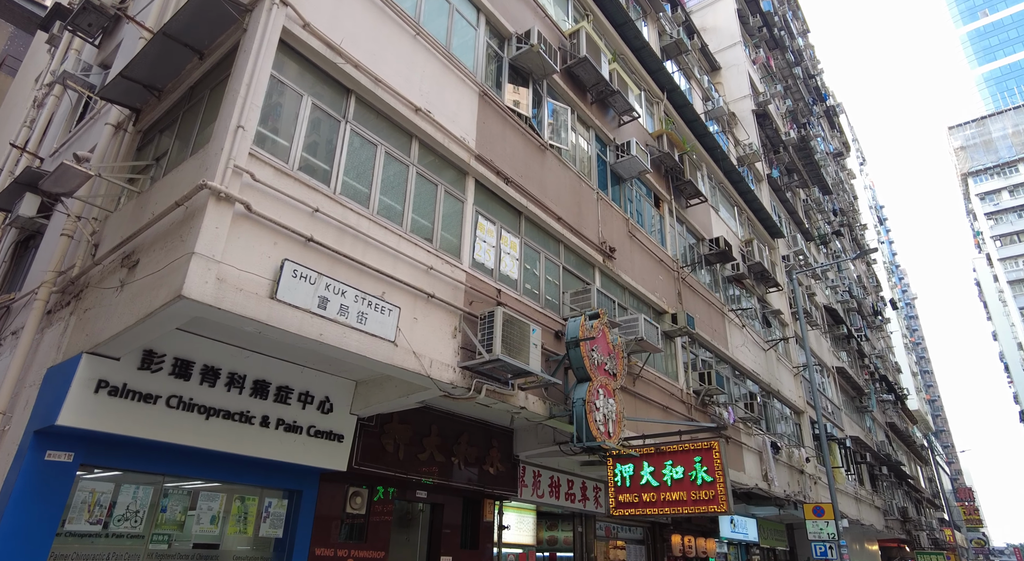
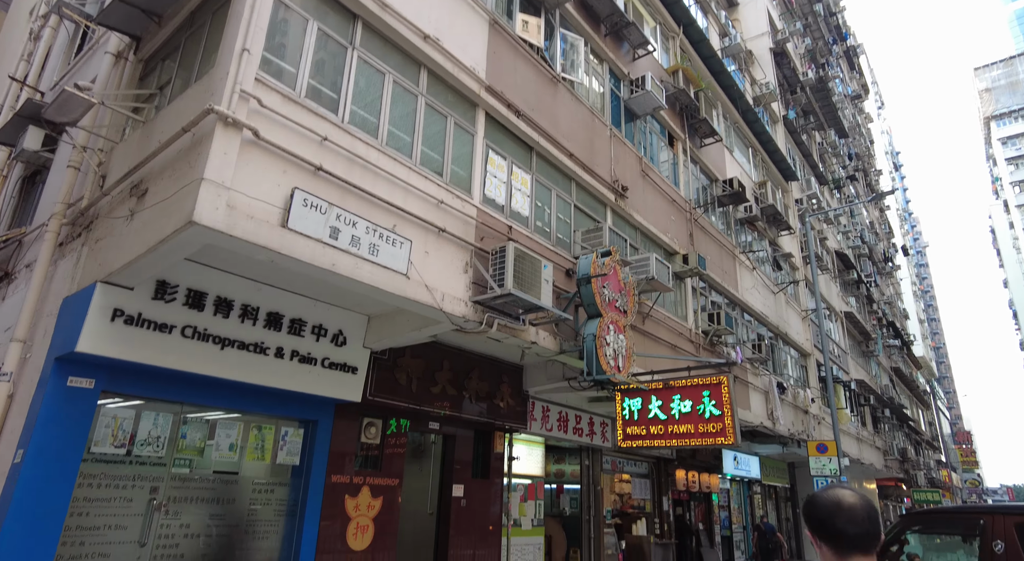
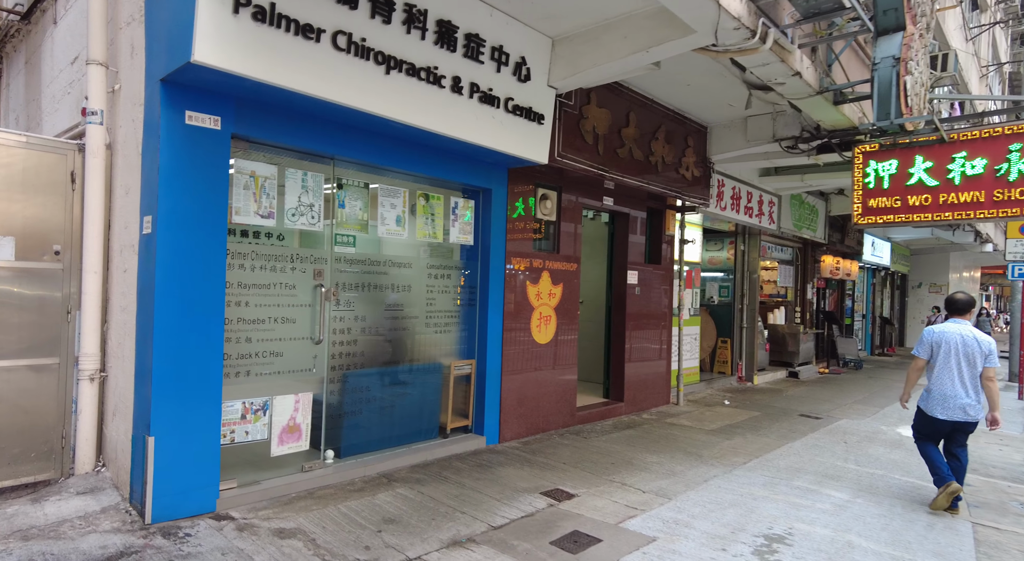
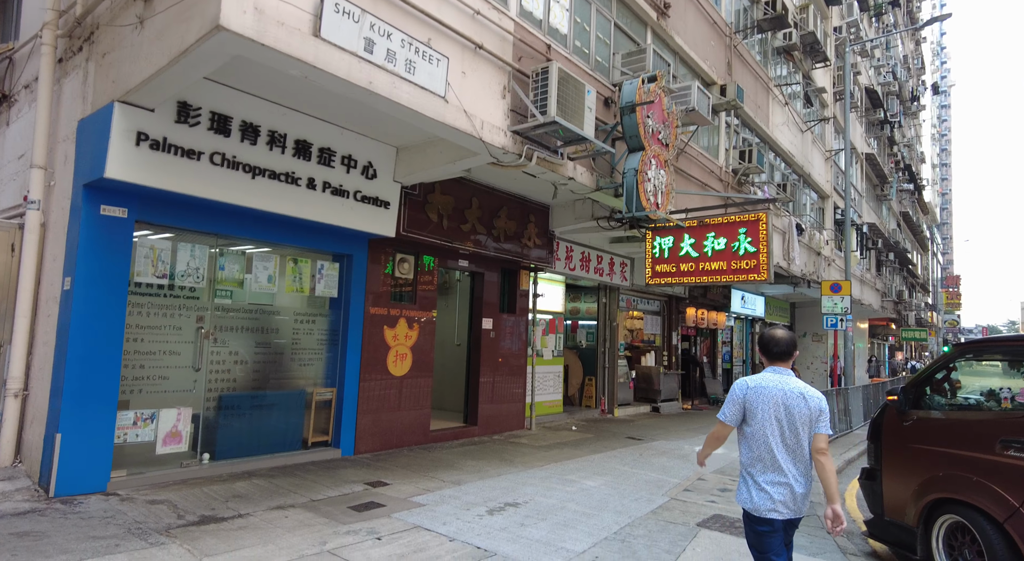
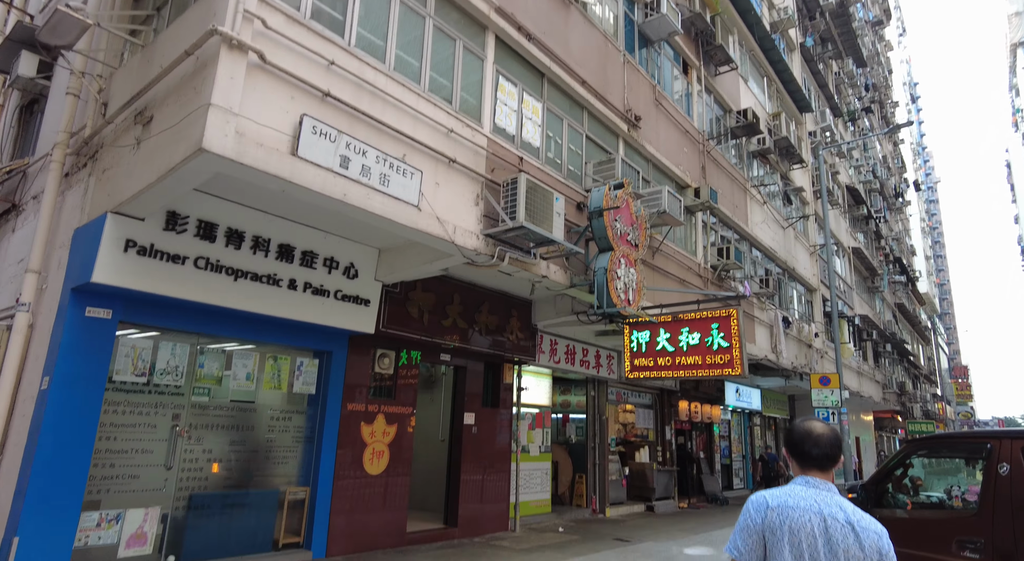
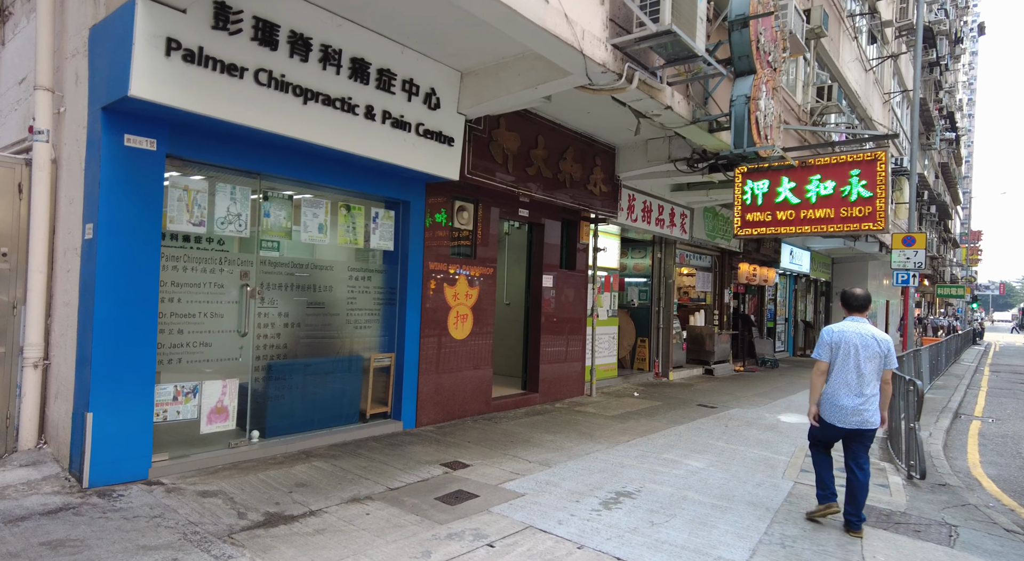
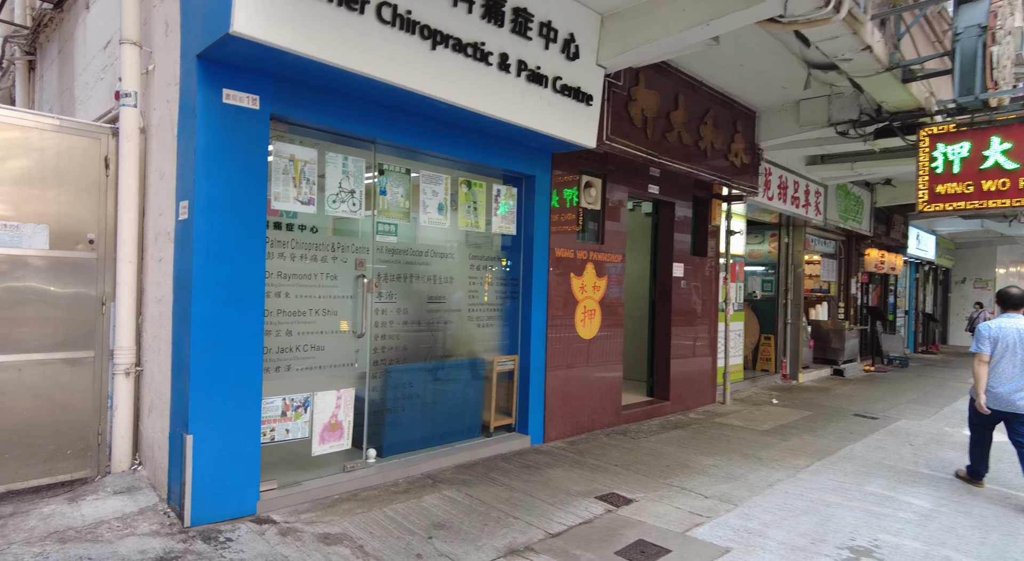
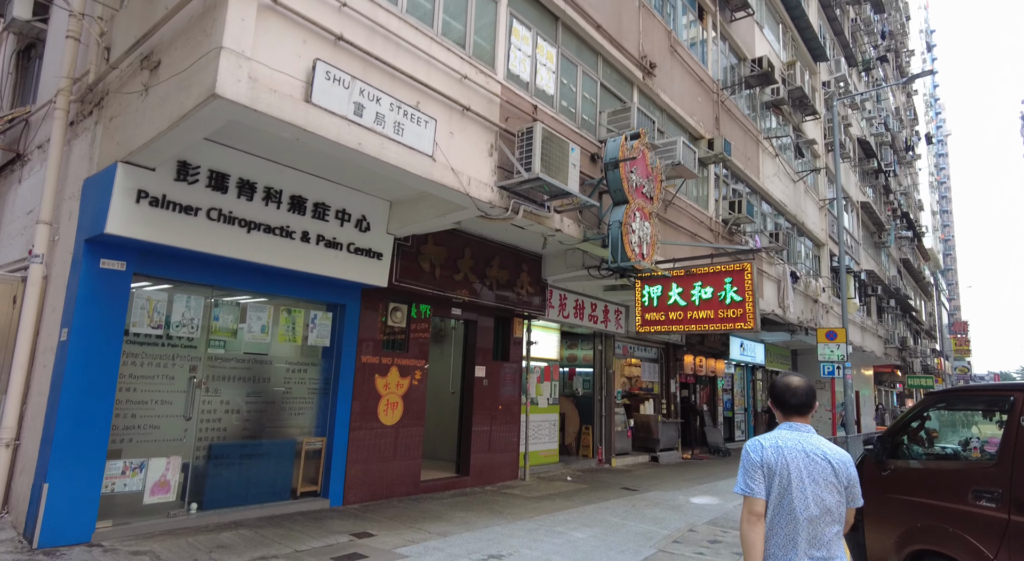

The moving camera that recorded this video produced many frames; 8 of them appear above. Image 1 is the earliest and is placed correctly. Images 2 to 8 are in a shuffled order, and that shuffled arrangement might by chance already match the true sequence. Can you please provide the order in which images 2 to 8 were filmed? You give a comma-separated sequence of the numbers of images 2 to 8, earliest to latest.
2, 5, 8, 4, 6, 3, 7
